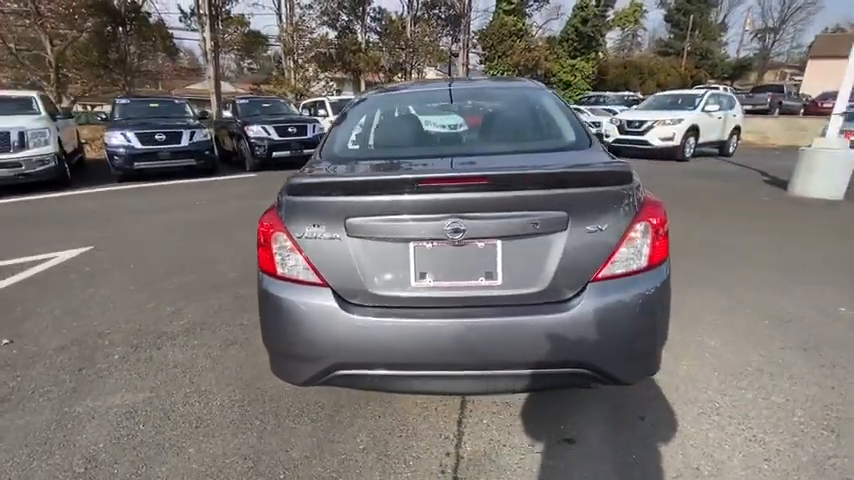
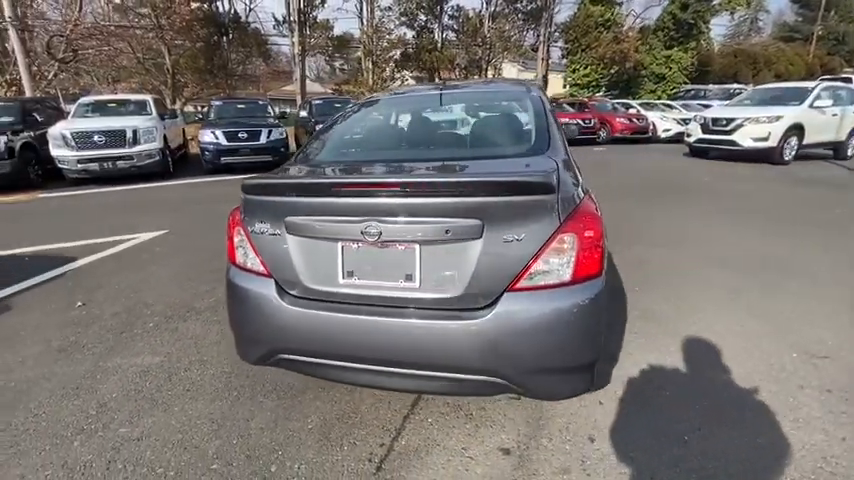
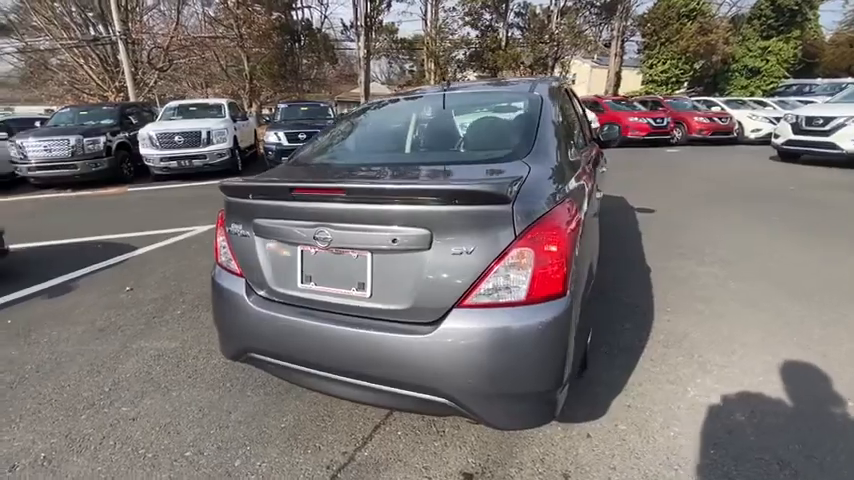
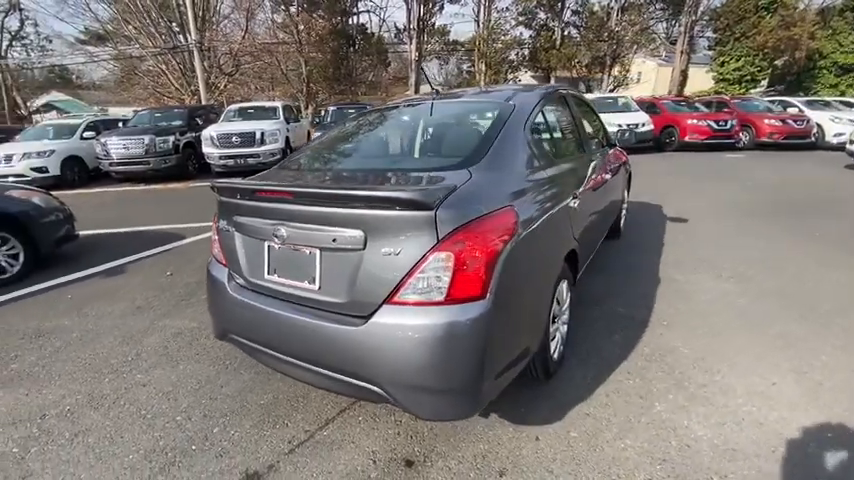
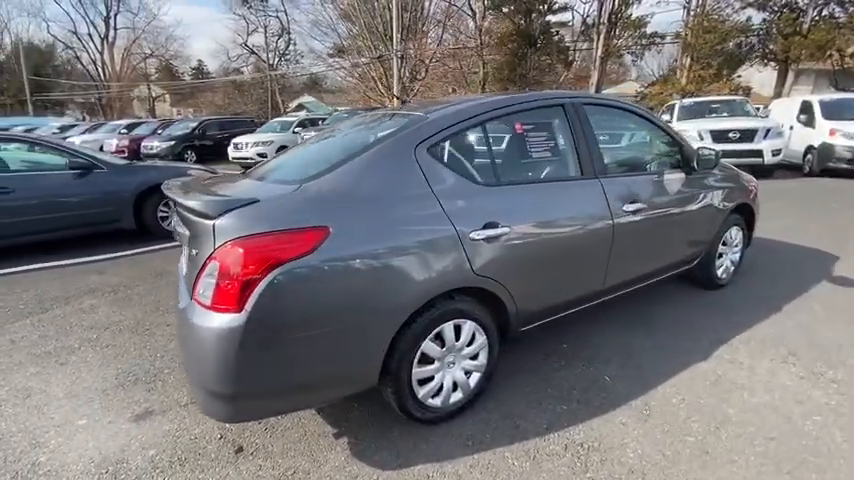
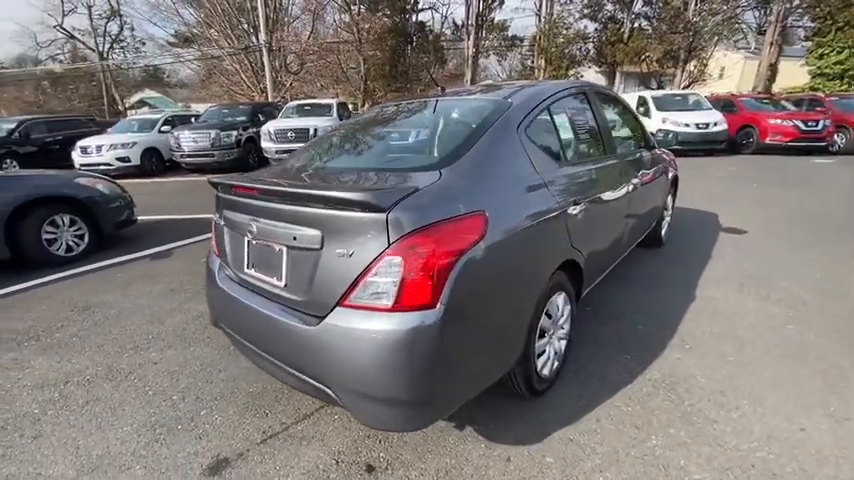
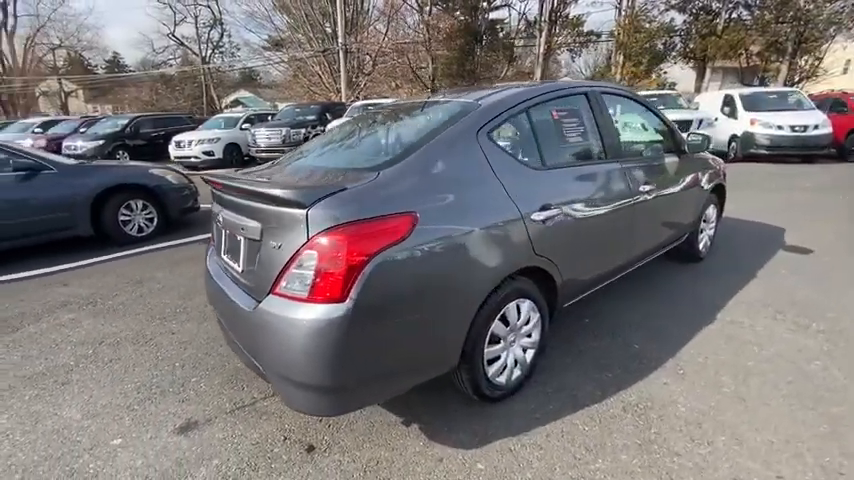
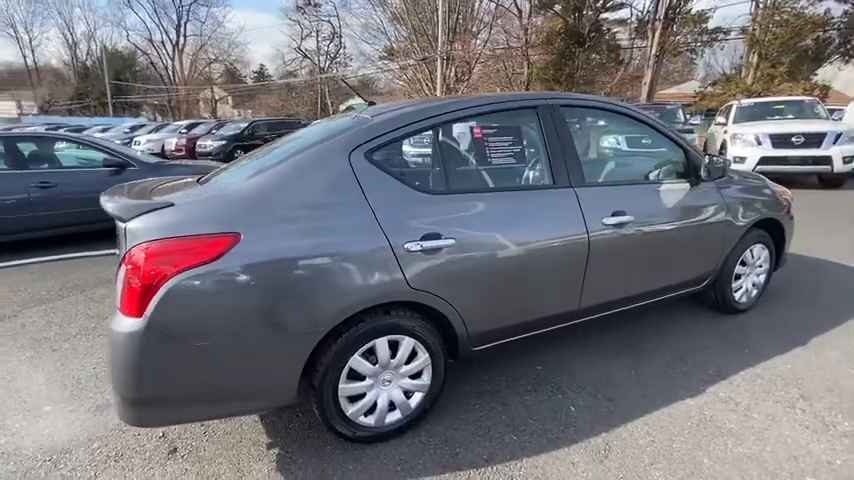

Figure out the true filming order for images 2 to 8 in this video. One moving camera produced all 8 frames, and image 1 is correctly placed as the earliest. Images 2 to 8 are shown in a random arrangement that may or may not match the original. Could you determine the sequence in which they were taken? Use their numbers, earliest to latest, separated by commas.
2, 3, 4, 6, 7, 5, 8
